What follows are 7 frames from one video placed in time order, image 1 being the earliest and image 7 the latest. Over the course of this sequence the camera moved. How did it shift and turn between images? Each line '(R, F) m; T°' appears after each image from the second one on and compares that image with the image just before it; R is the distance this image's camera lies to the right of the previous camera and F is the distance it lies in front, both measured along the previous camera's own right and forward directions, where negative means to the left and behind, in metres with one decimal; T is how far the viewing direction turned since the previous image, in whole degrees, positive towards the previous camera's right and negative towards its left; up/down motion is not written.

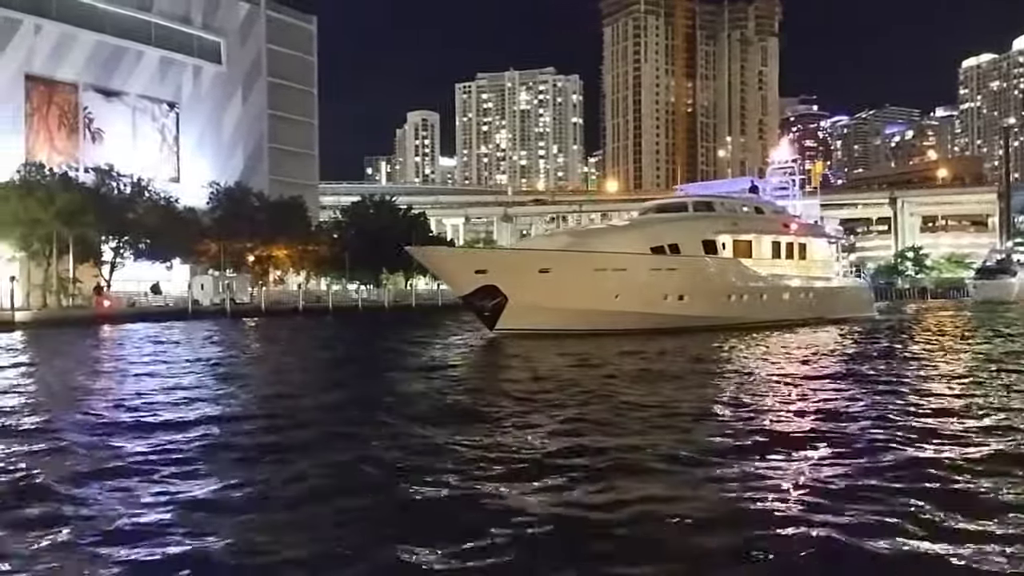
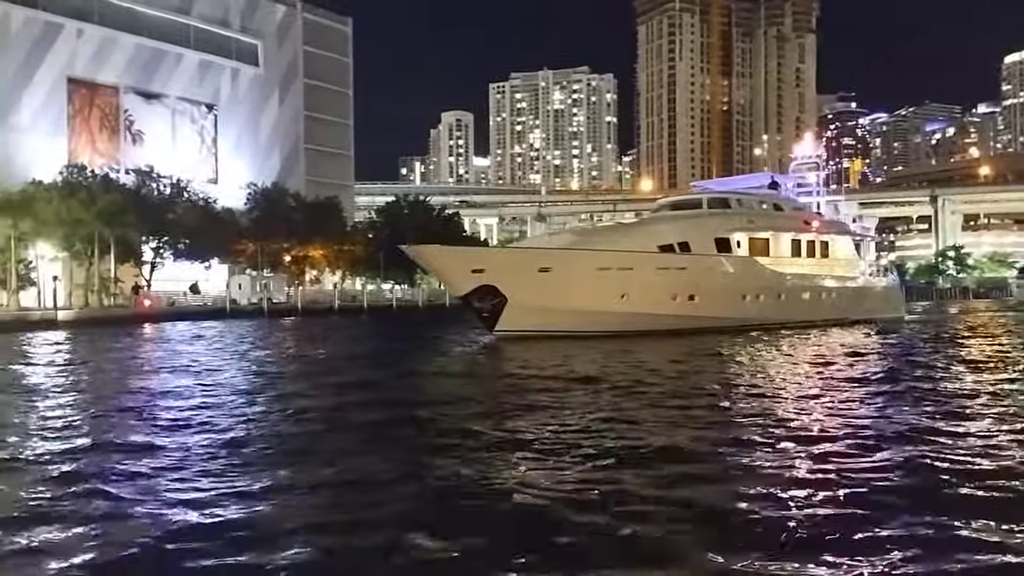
(-0.2, -0.3) m; -2°
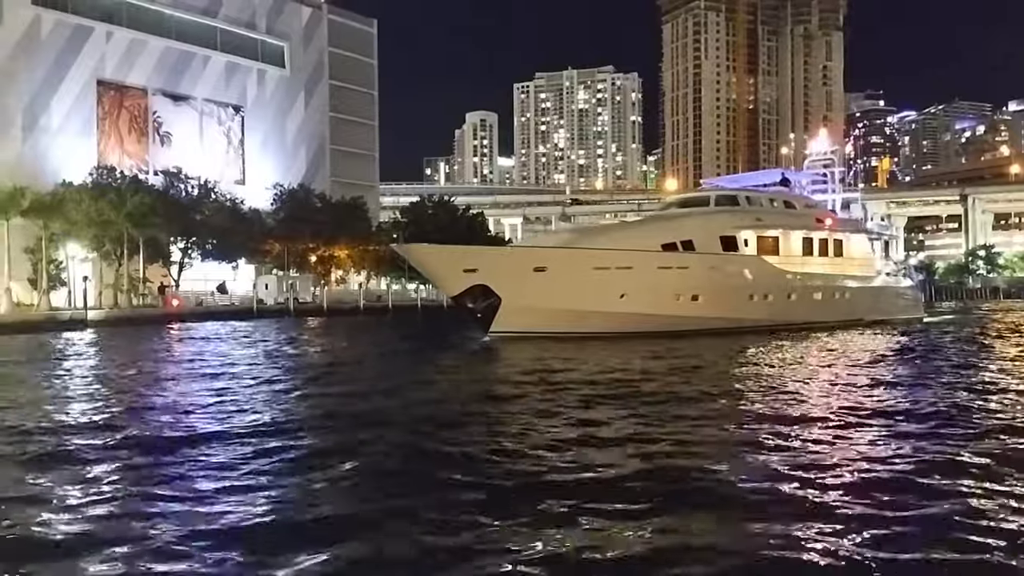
(+0.2, -0.3) m; -2°
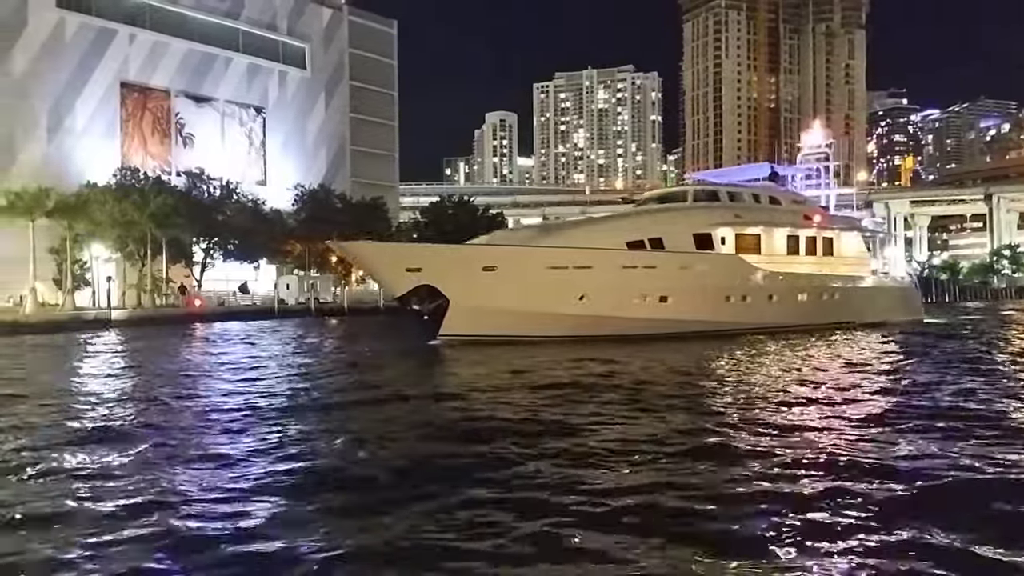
(-0.6, -0.4) m; -1°
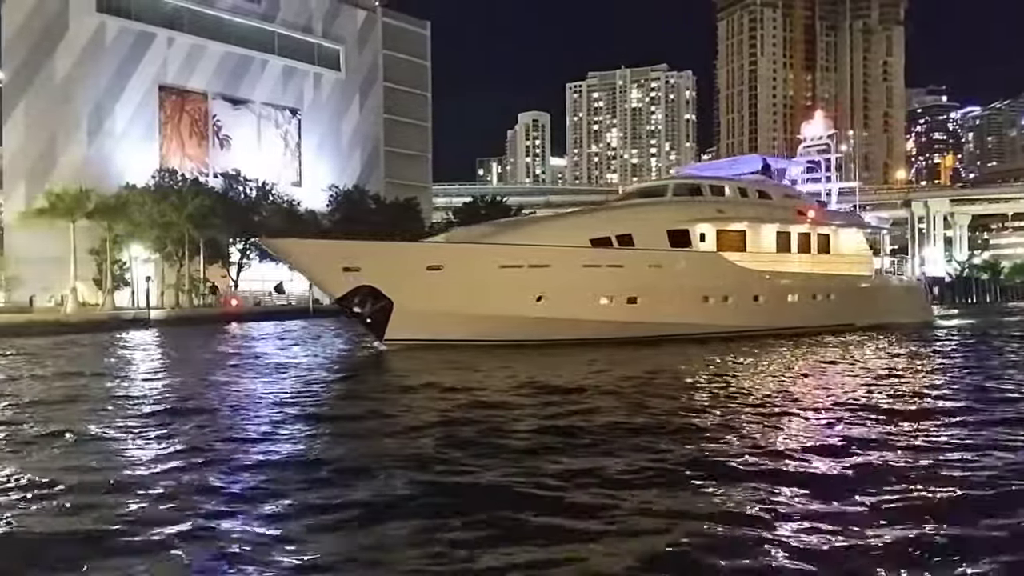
(+0.6, -0.1) m; -2°
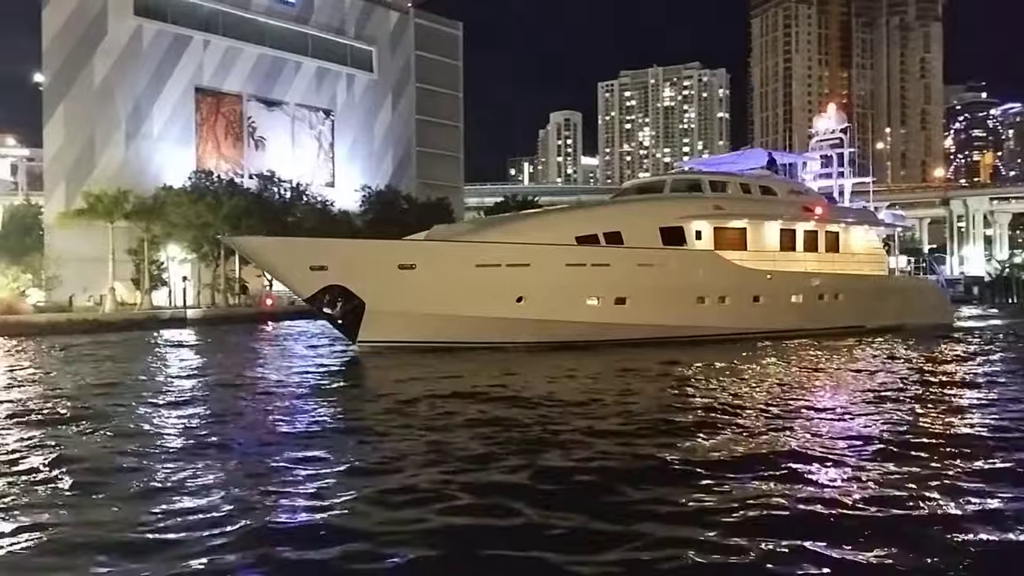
(+0.5, +0.1) m; -2°
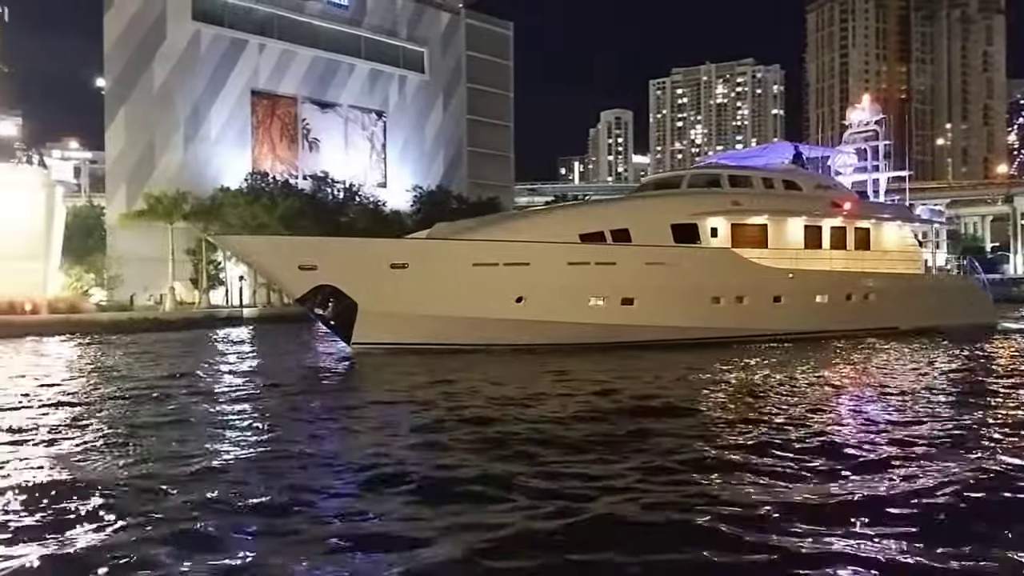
(+0.4, +0.3) m; -3°
